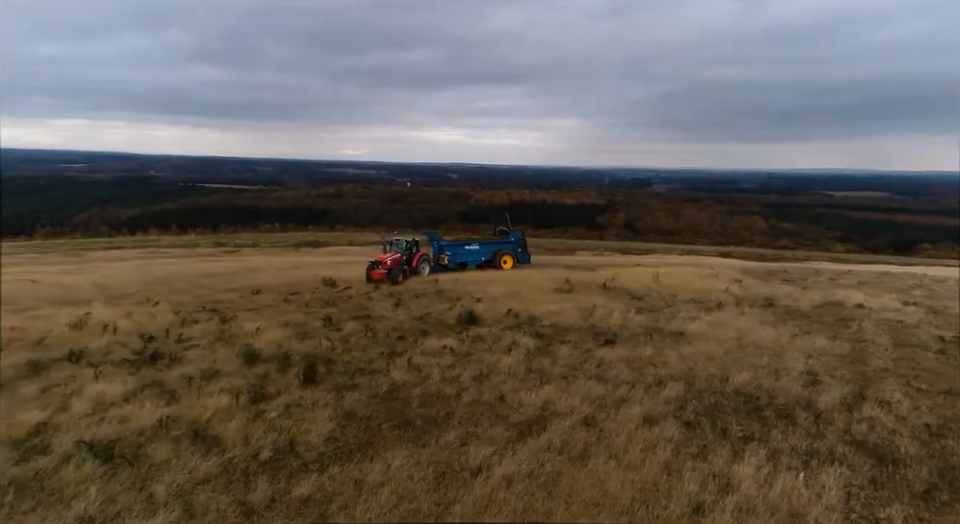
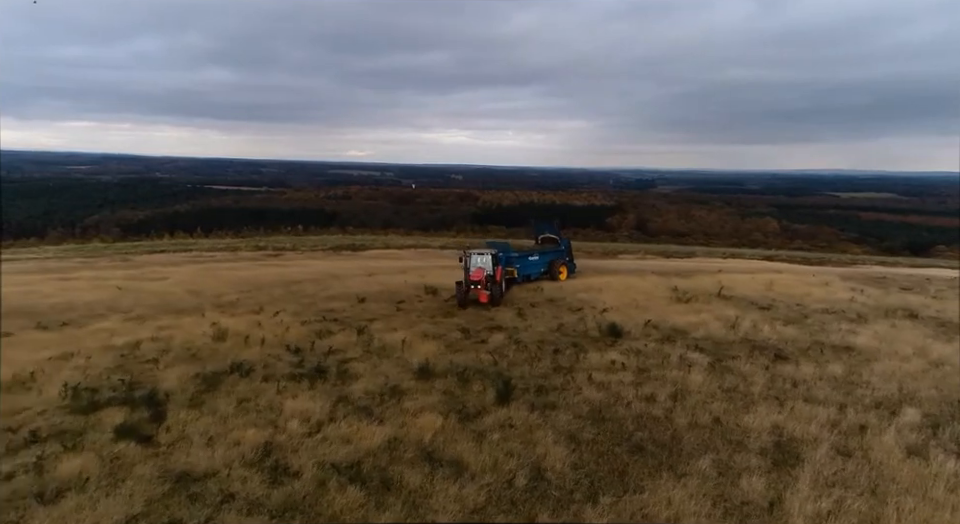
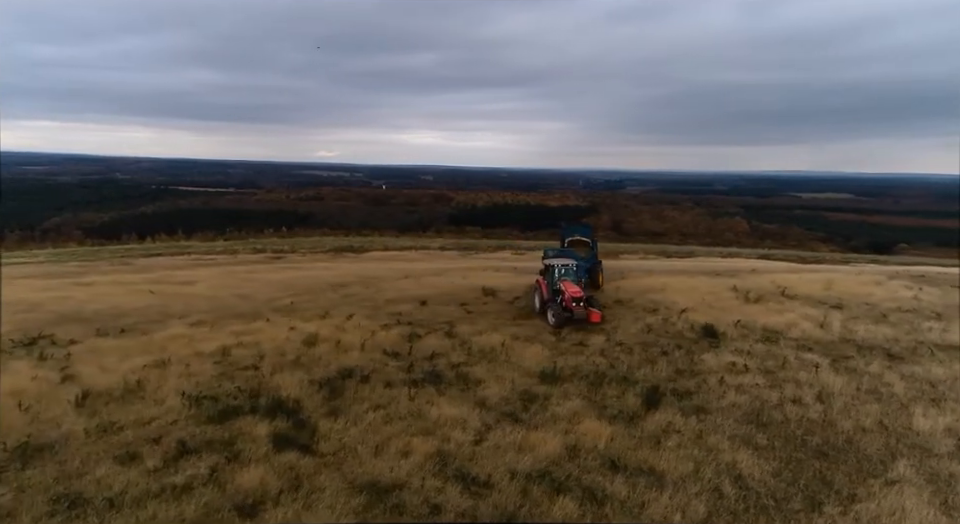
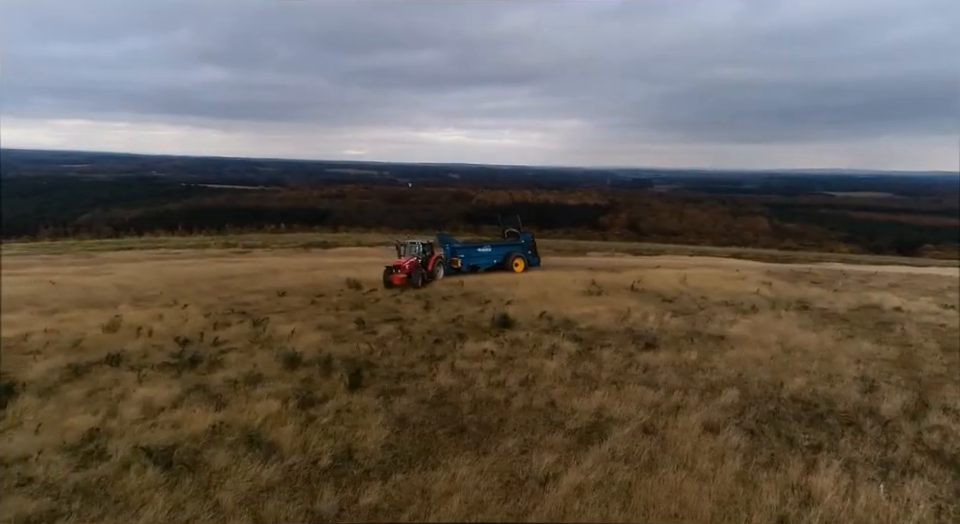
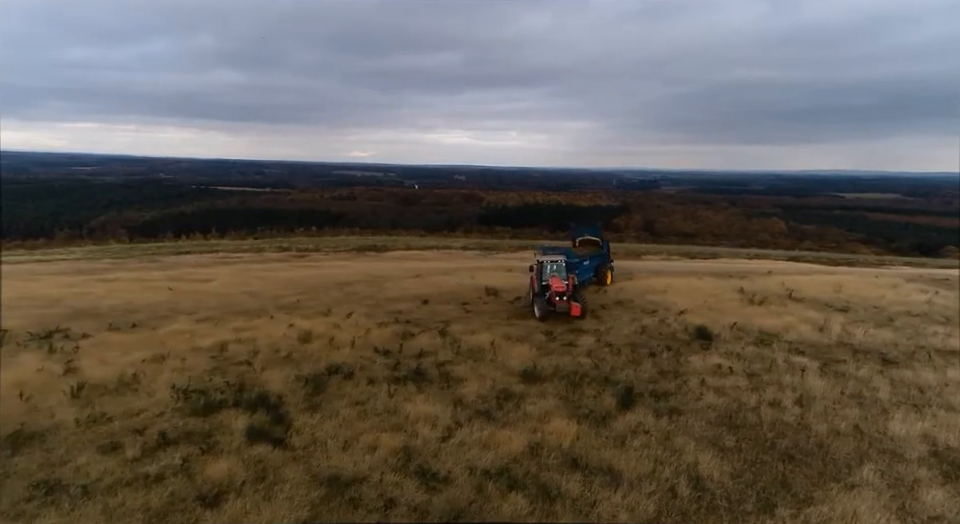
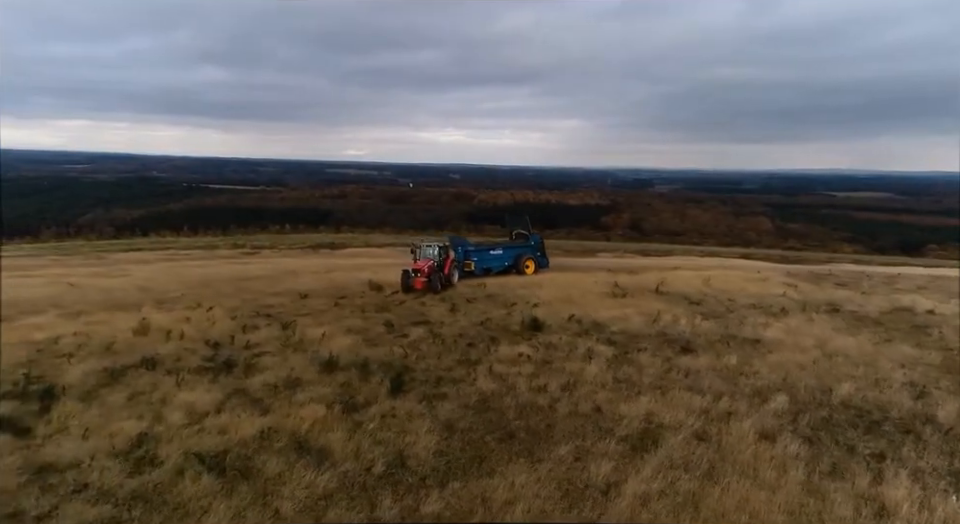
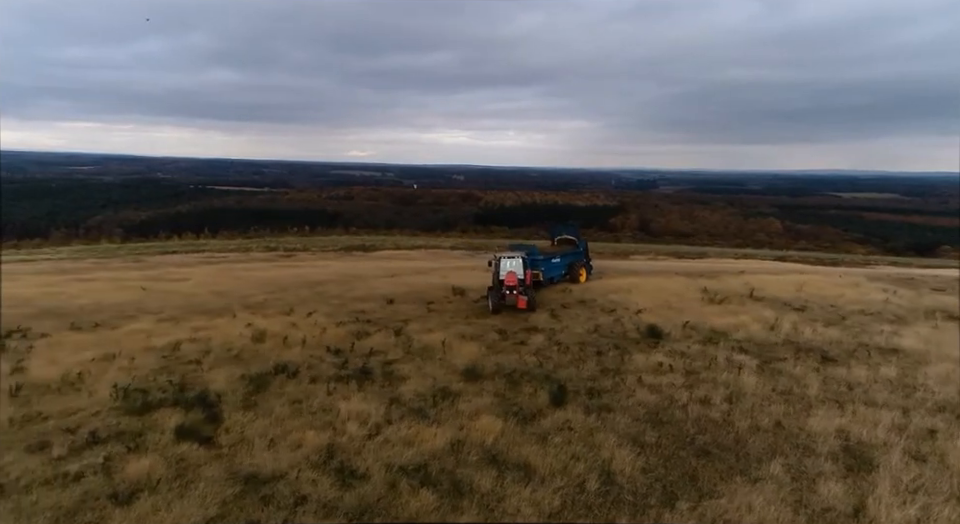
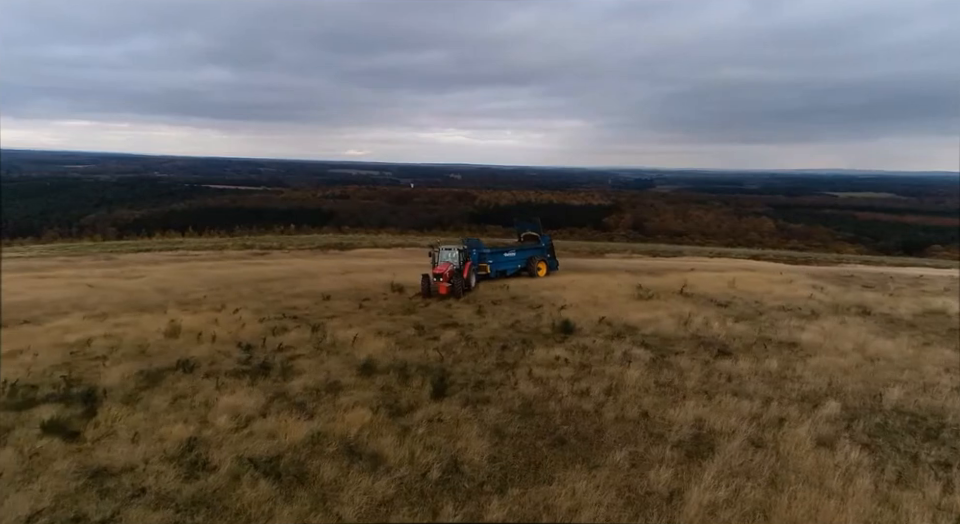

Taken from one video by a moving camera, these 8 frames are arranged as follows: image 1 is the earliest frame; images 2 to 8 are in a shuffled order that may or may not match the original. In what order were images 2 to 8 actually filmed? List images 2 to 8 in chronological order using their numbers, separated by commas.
4, 6, 8, 2, 7, 5, 3
